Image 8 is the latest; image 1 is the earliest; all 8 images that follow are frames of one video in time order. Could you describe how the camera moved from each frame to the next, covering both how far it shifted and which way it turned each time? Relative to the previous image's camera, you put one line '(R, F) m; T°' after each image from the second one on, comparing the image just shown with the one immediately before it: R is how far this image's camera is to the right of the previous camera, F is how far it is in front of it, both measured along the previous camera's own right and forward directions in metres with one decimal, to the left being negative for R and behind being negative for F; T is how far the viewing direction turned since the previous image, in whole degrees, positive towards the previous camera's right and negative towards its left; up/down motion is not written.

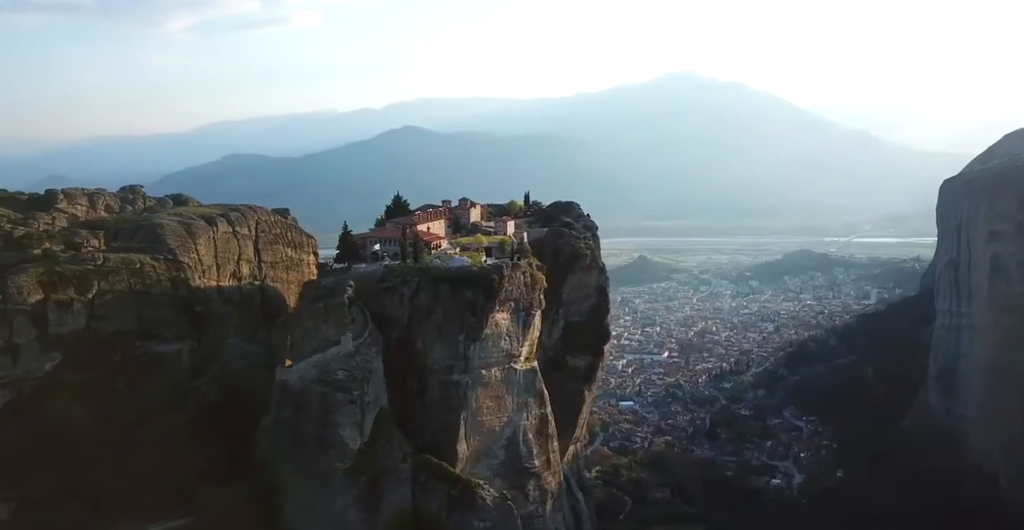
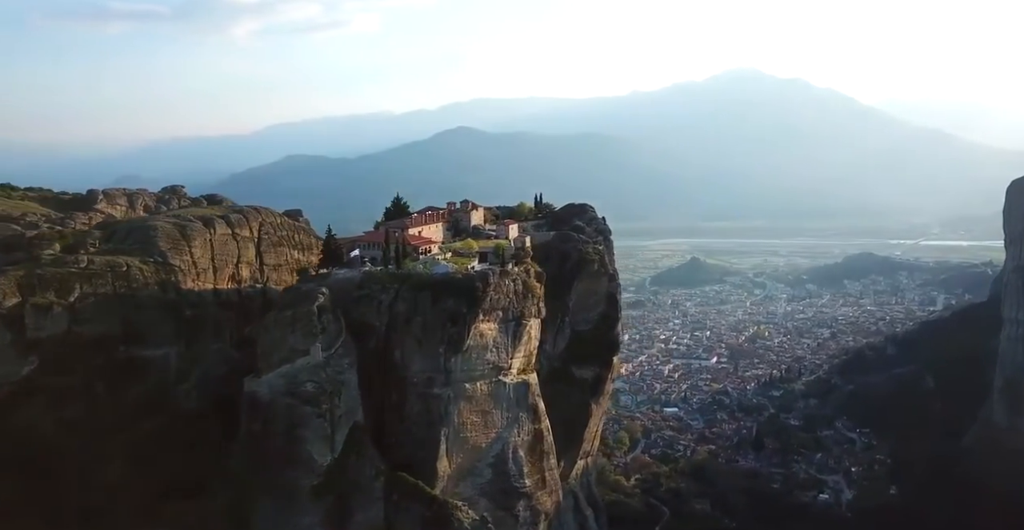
(+1.9, +1.3) m; -4°
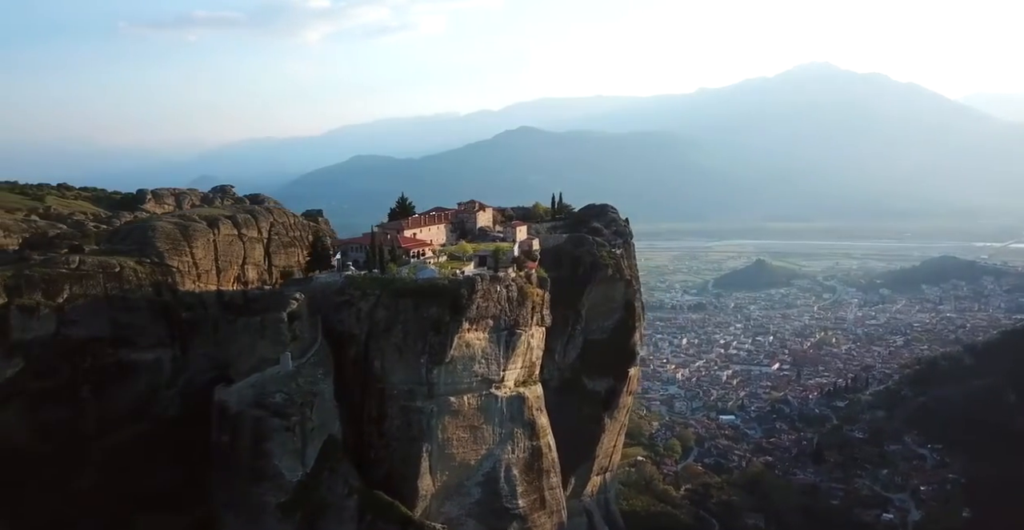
(+1.9, +1.5) m; -5°
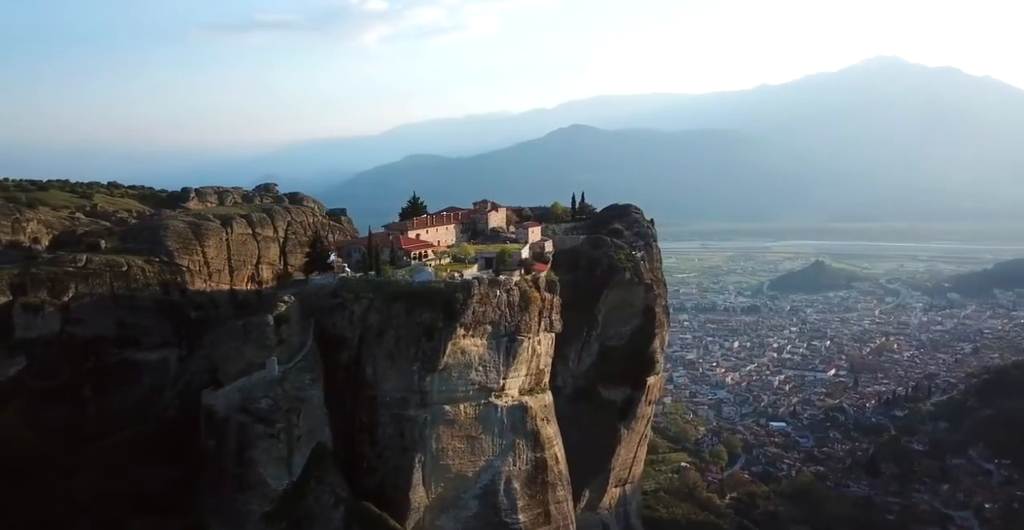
(+1.3, +0.9) m; -4°
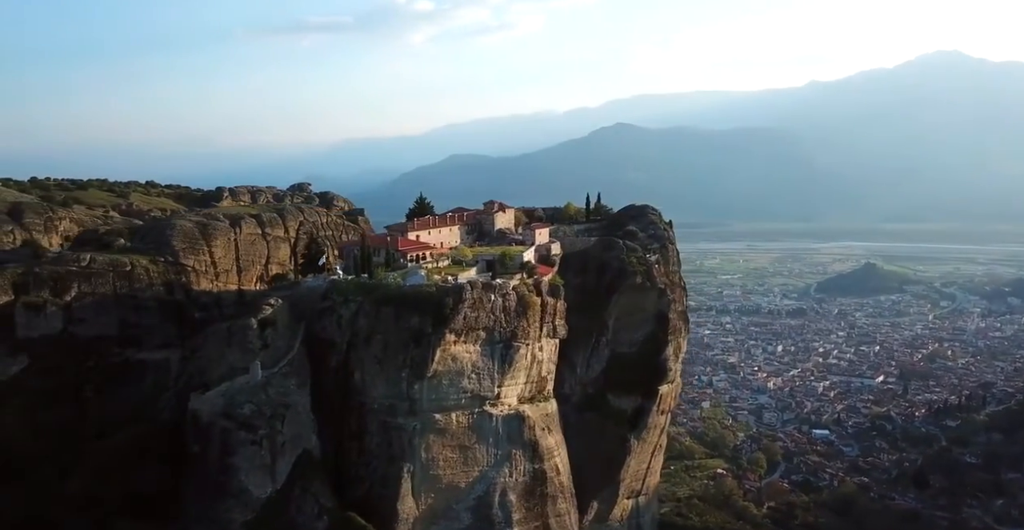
(+1.2, +0.7) m; -4°
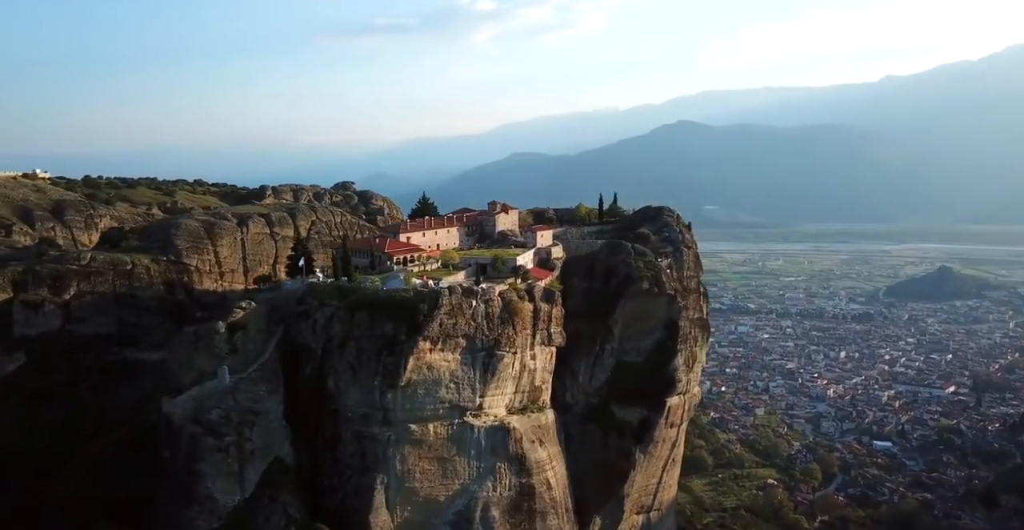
(+1.8, +1.0) m; -5°
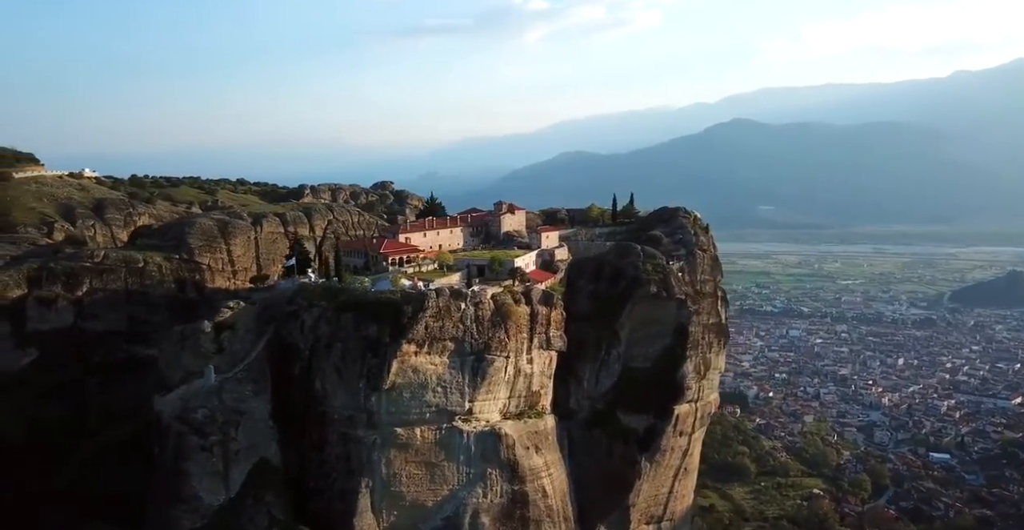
(+1.4, +0.5) m; -4°
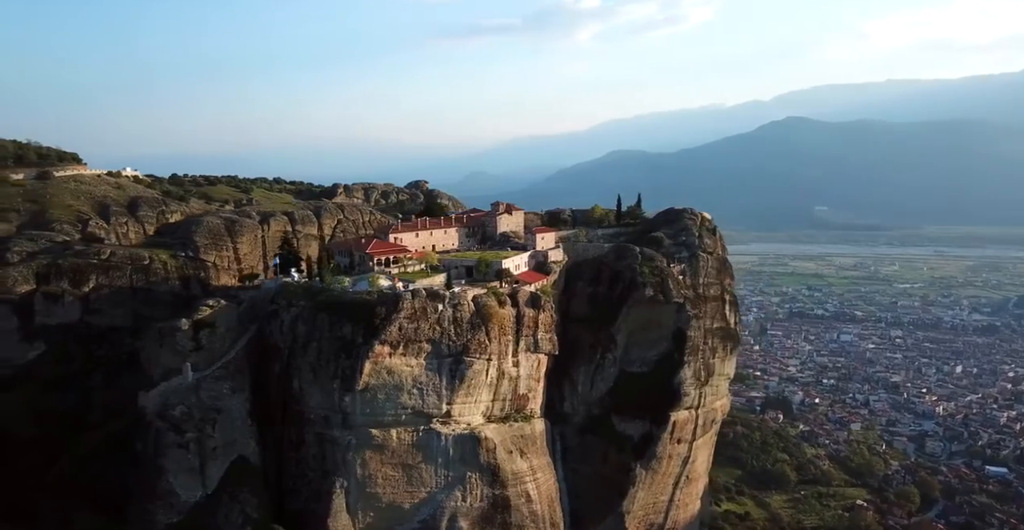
(+1.6, +0.4) m; -4°
